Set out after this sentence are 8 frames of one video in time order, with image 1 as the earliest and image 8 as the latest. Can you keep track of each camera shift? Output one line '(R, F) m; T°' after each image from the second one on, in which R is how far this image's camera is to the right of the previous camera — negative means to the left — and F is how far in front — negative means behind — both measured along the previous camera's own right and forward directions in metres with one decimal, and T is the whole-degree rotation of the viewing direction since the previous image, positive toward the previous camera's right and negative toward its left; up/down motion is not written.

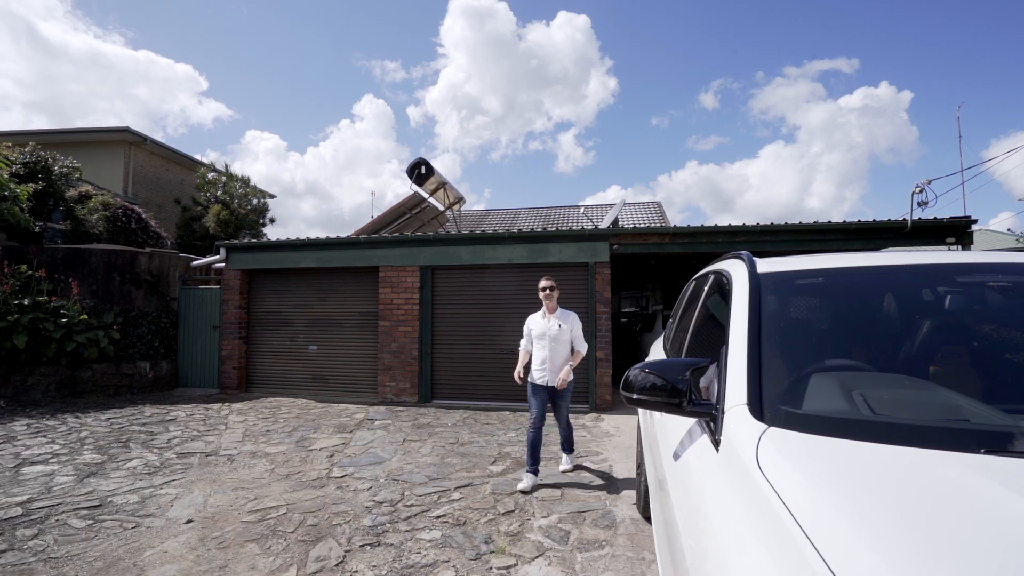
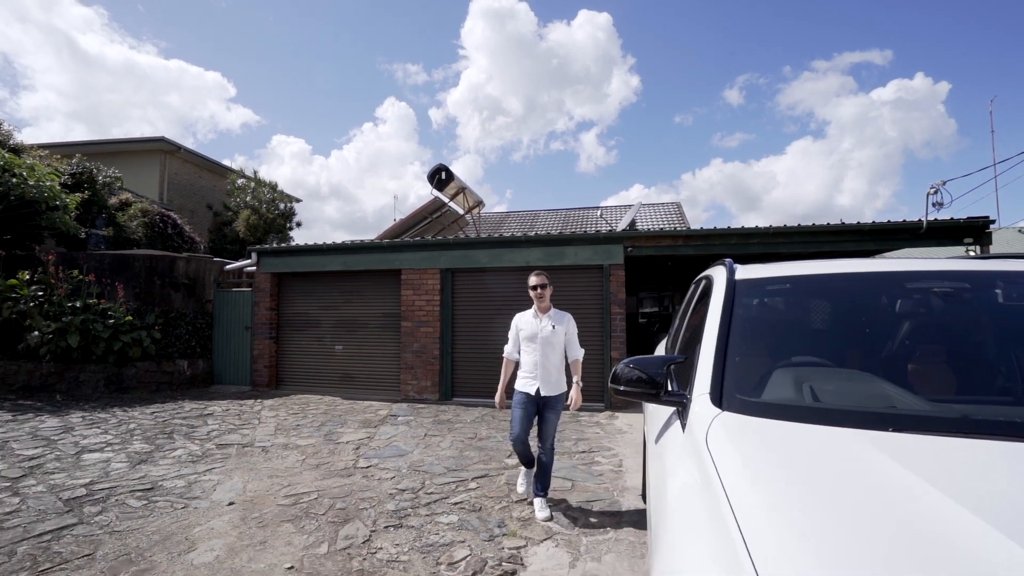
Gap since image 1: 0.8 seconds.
(+0.1, -0.3) m; -2°
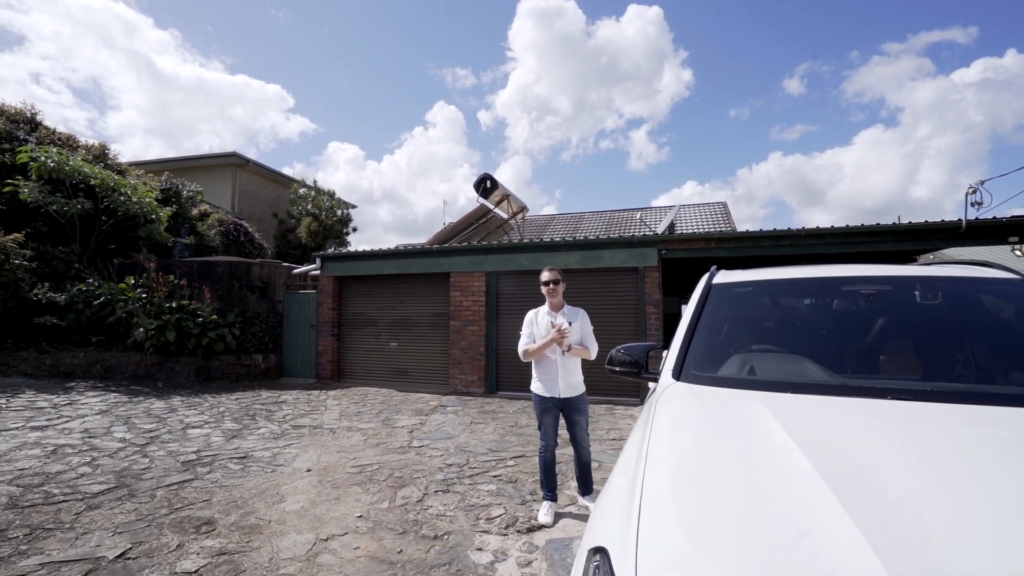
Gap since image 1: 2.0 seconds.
(+0.2, -0.7) m; -5°
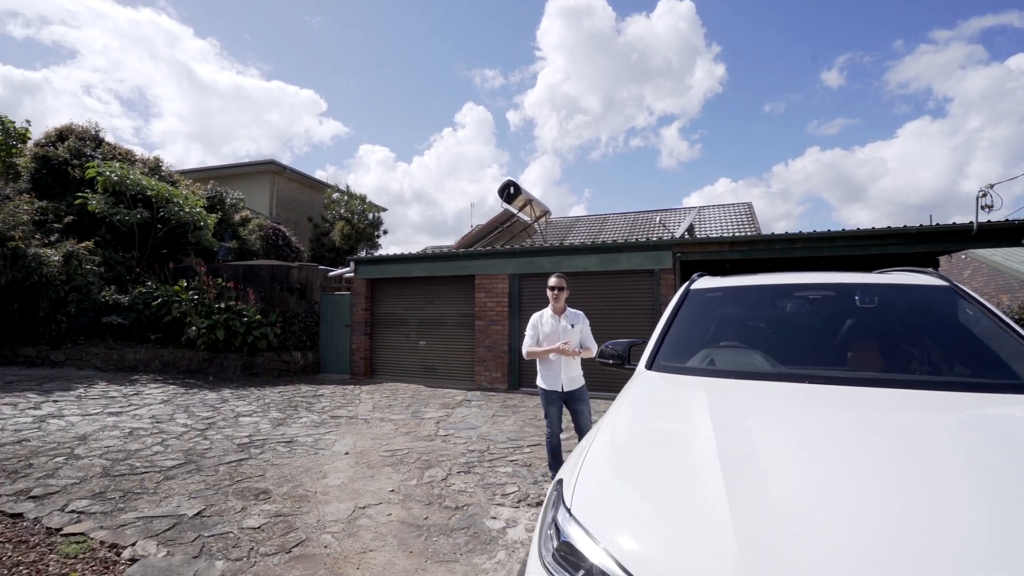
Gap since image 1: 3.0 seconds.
(+0.1, -0.5) m; -3°
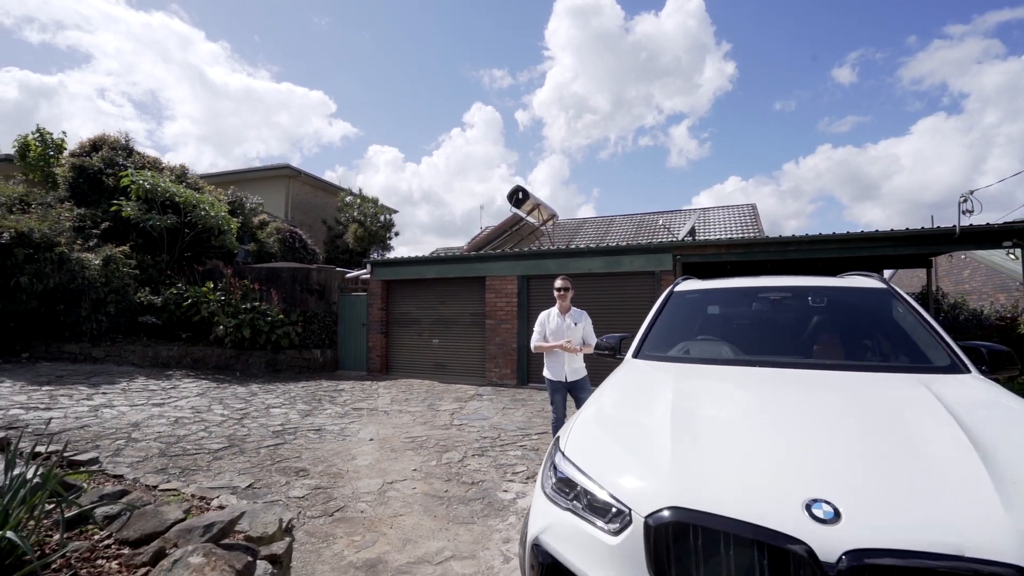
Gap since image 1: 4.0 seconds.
(0.0, -0.6) m; -1°
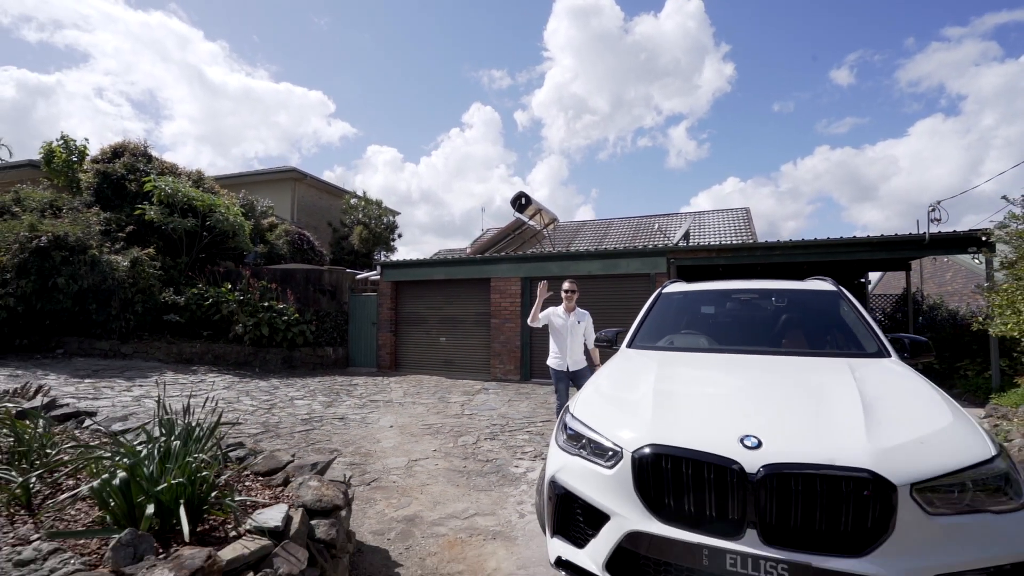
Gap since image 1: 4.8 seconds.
(-0.1, -0.7) m; 0°
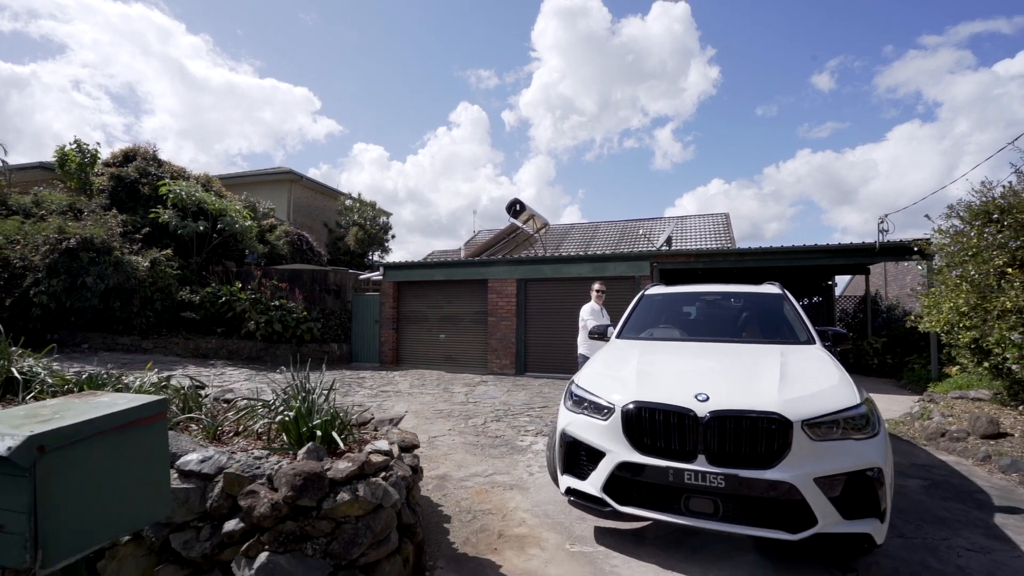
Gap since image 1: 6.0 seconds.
(-0.2, -0.9) m; +1°
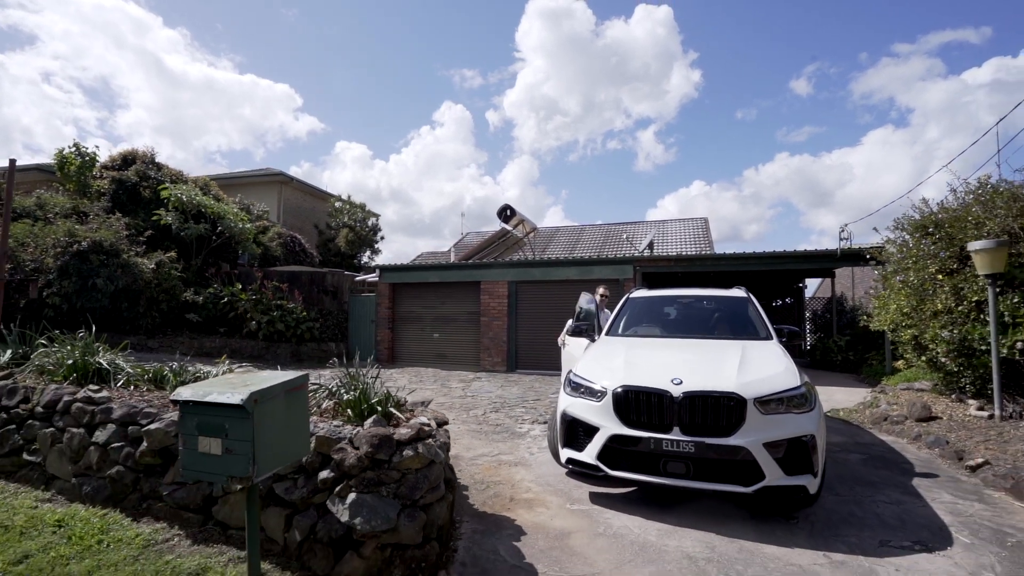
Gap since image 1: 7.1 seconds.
(-0.2, -0.7) m; +2°
